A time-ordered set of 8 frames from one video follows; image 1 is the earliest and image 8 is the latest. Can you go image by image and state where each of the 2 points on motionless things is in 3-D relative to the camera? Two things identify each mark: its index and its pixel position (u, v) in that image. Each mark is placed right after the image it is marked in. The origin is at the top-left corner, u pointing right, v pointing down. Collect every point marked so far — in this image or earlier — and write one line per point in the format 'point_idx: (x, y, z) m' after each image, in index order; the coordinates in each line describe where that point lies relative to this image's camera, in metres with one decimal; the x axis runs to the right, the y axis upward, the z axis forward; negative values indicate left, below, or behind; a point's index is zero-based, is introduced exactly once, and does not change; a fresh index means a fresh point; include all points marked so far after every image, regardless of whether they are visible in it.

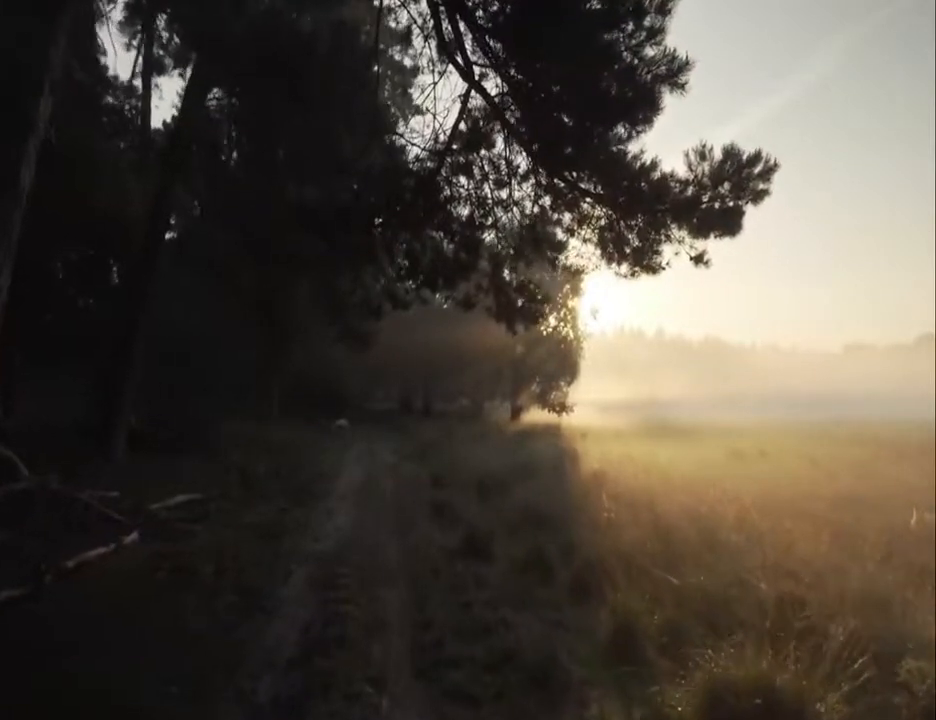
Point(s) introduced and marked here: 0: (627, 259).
0: (+2.1, +1.3, +10.3) m
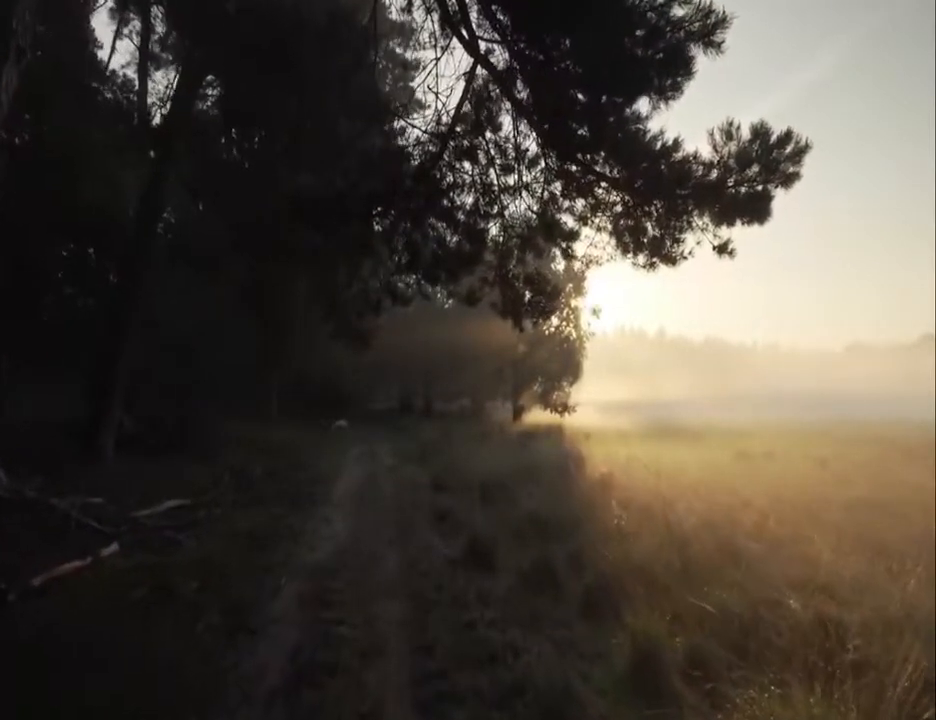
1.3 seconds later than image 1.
0: (+2.1, +1.3, +9.5) m
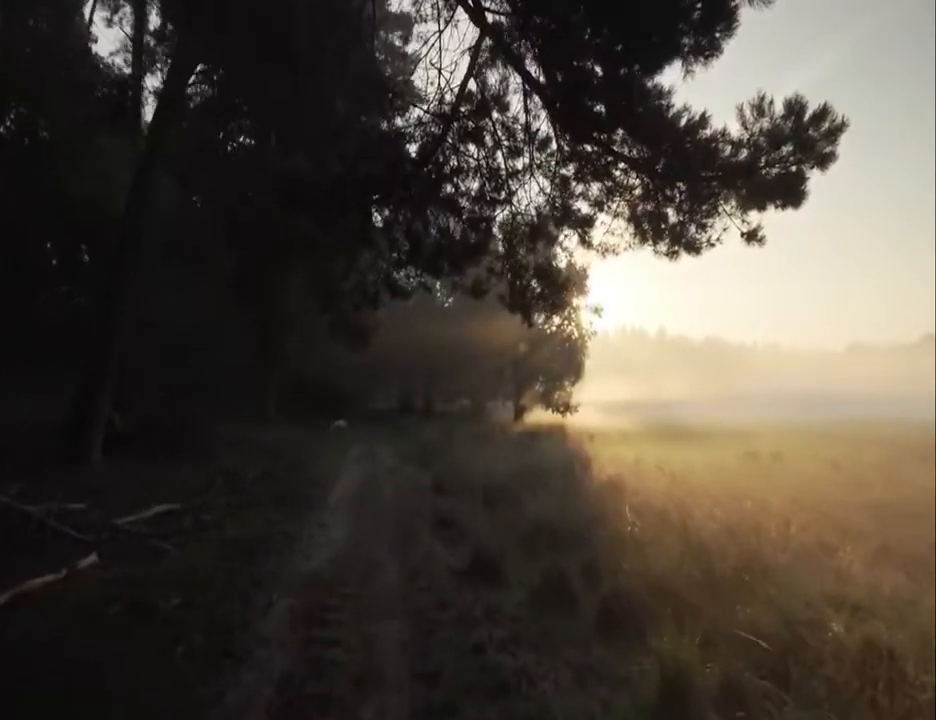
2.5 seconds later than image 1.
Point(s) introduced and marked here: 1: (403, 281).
0: (+2.2, +1.4, +8.8) m
1: (-0.9, +1.1, +11.0) m
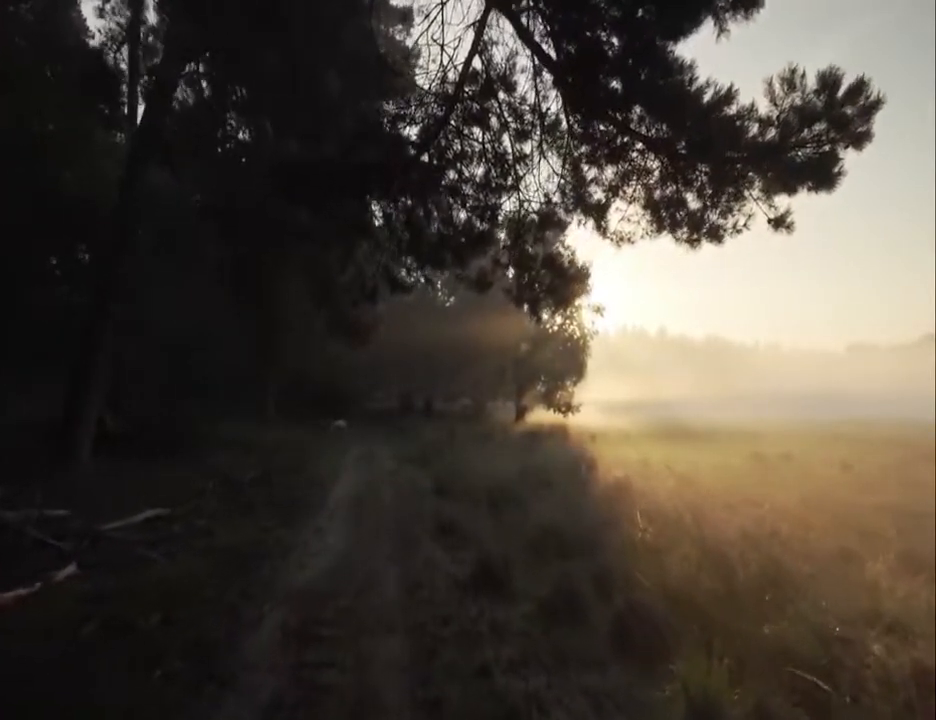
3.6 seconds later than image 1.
0: (+2.2, +1.4, +8.2) m
1: (-0.8, +1.1, +10.4) m
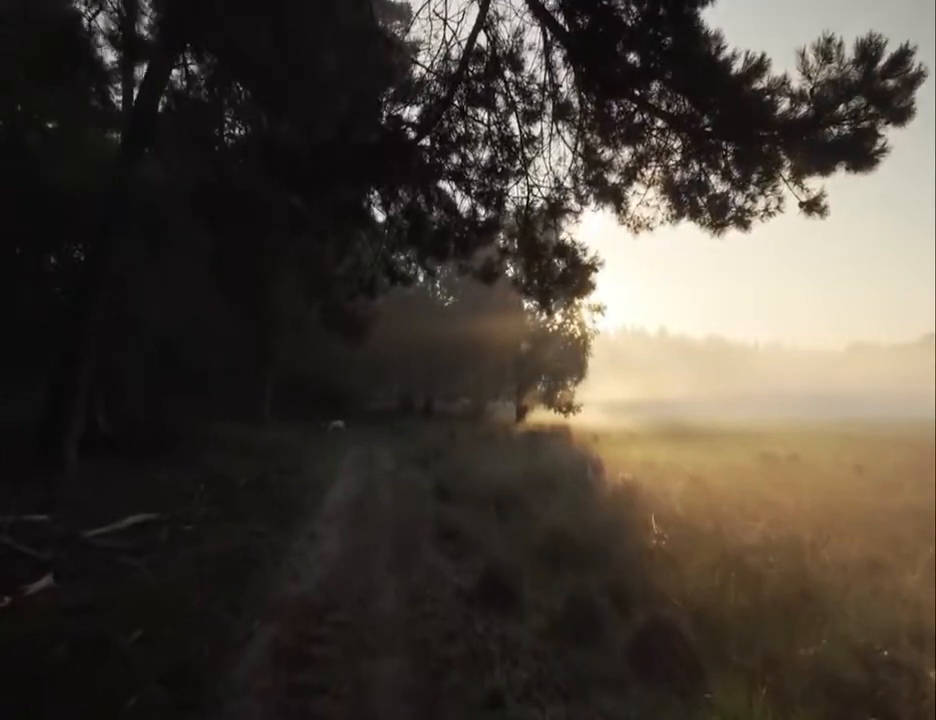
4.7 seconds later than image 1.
0: (+2.3, +1.4, +7.6) m
1: (-0.8, +1.2, +9.8) m
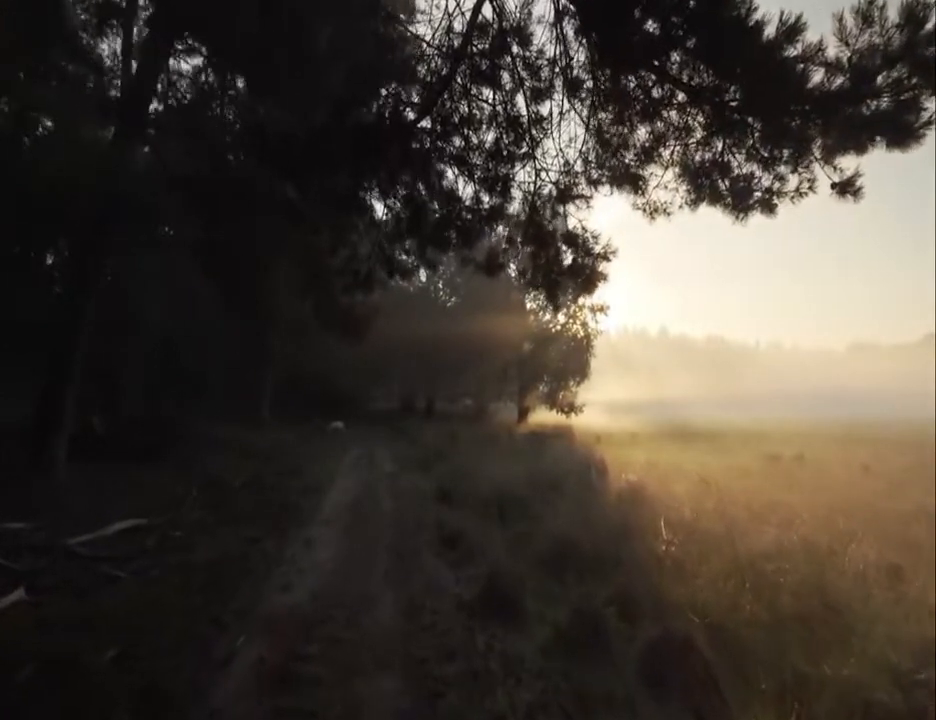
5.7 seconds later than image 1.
0: (+2.3, +1.5, +7.0) m
1: (-0.8, +1.2, +9.2) m
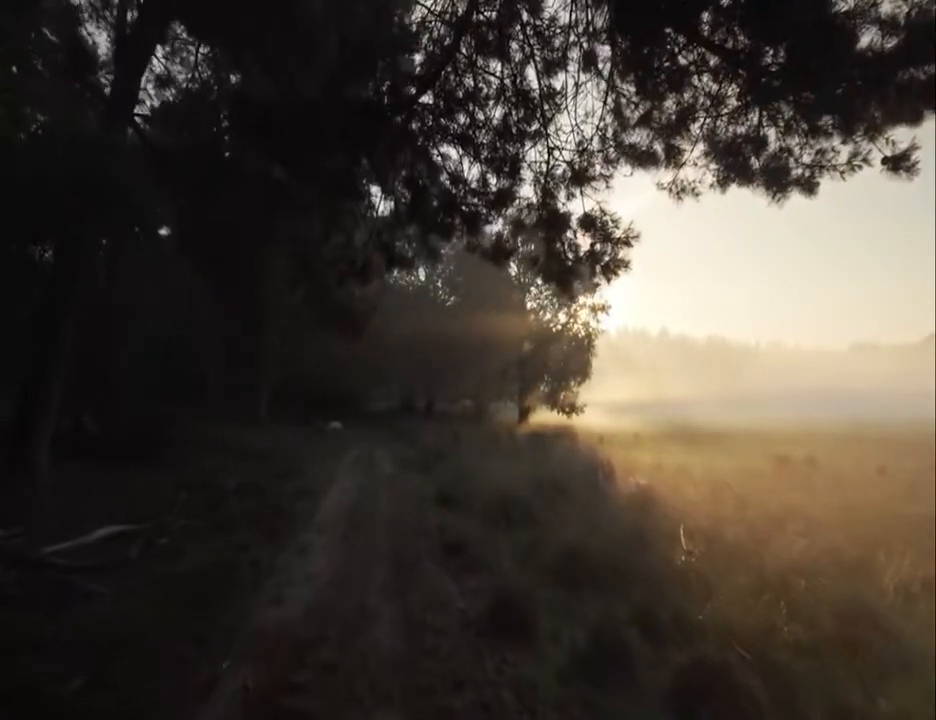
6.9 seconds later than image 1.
0: (+2.4, +1.5, +6.4) m
1: (-0.7, +1.2, +8.5) m
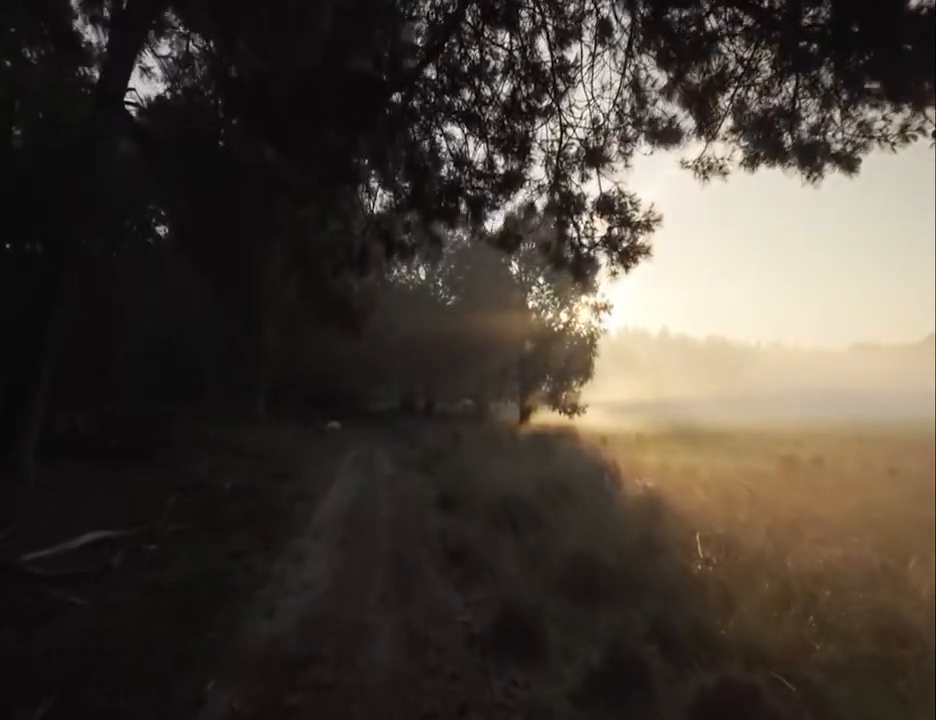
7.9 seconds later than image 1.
0: (+2.4, +1.6, +5.8) m
1: (-0.7, +1.3, +8.0) m
